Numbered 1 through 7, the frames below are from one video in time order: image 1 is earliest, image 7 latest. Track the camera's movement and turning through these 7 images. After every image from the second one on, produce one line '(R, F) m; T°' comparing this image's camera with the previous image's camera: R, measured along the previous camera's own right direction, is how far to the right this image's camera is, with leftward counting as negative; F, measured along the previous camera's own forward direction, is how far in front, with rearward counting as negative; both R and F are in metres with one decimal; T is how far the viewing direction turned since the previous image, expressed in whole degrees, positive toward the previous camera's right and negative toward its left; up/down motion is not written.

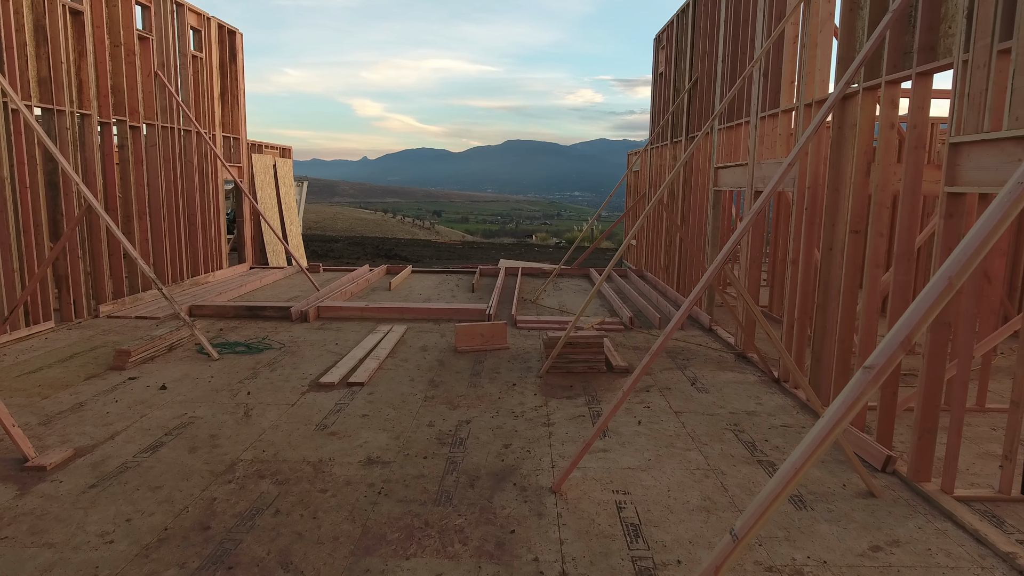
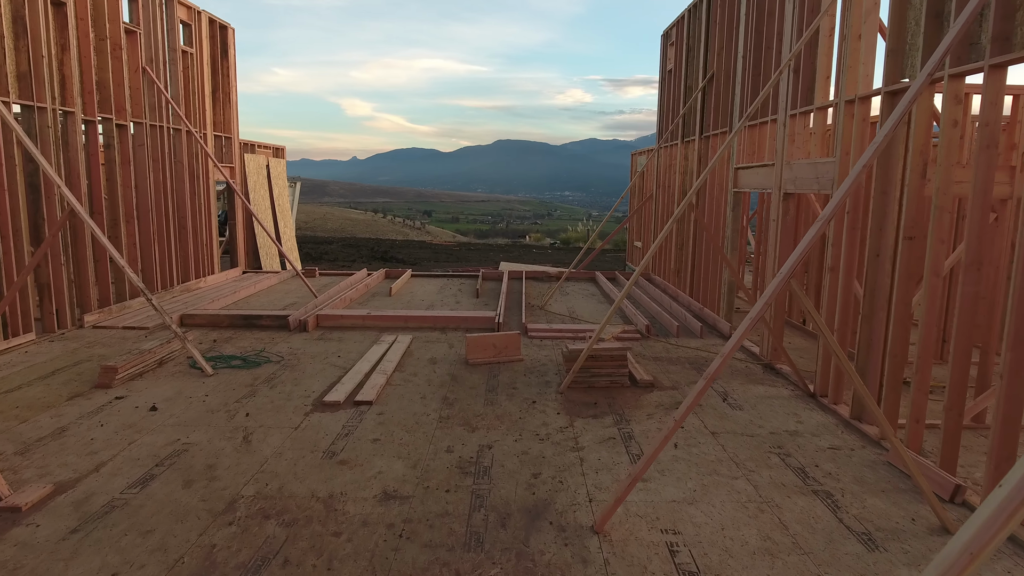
(-0.2, +0.3) m; +1°
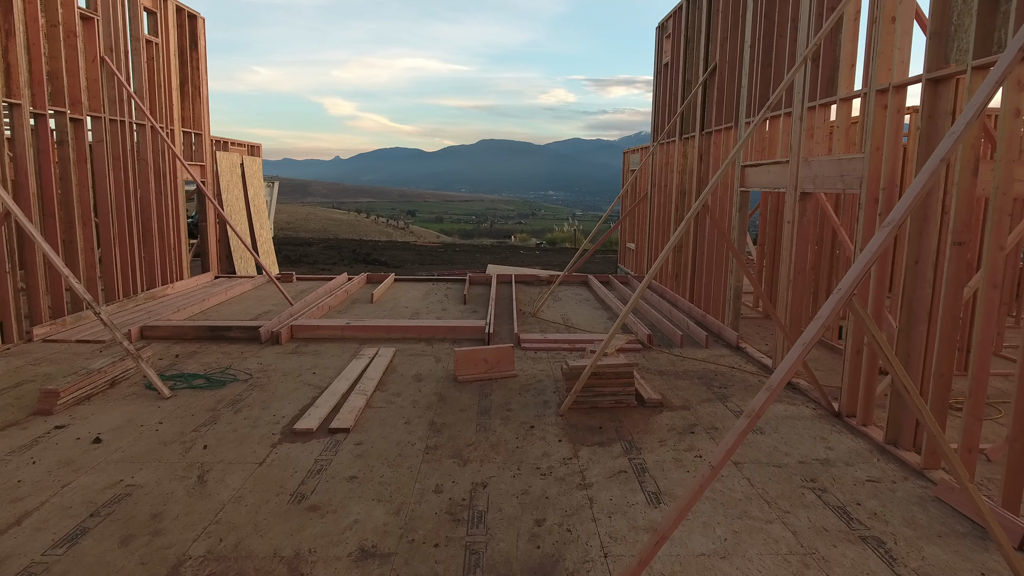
(-0.1, +0.4) m; +1°
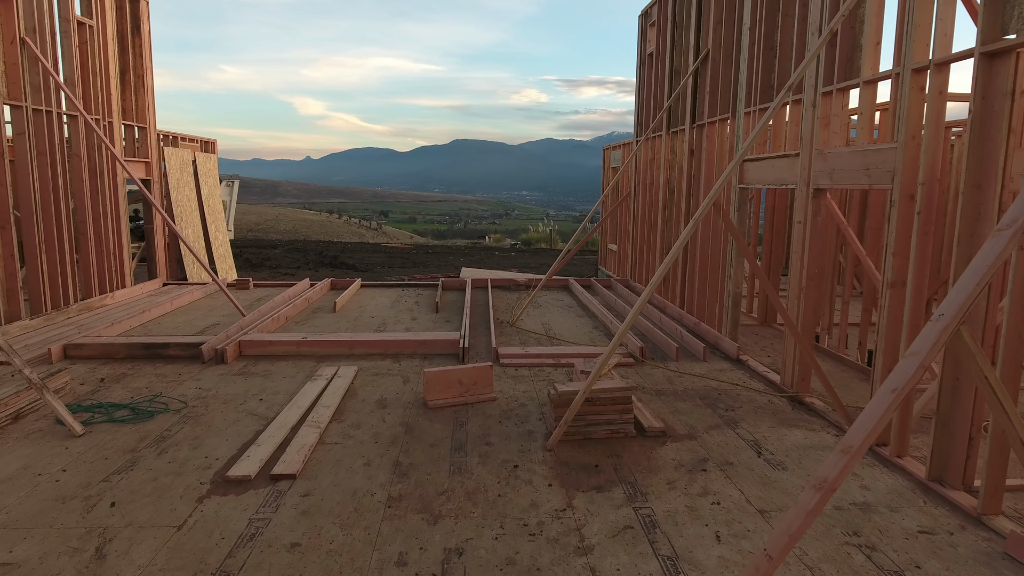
(0.0, +0.6) m; +2°
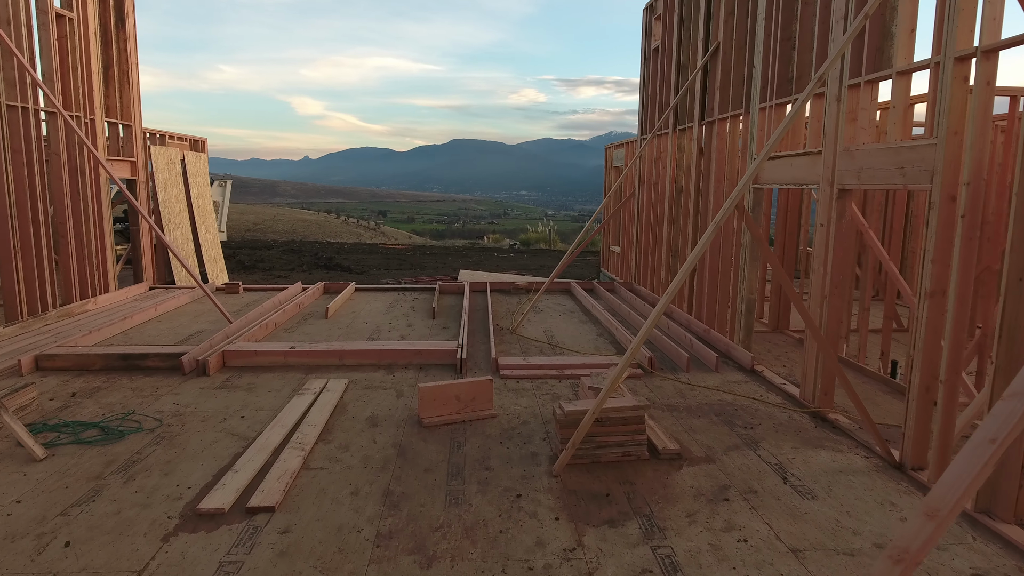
(0.0, +0.3) m; 0°
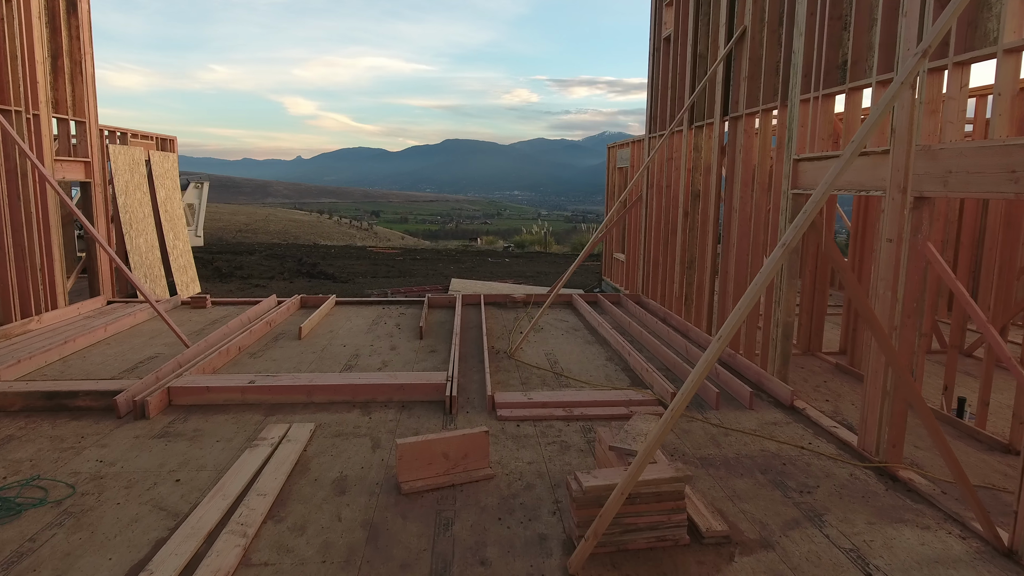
(0.0, +0.7) m; +1°
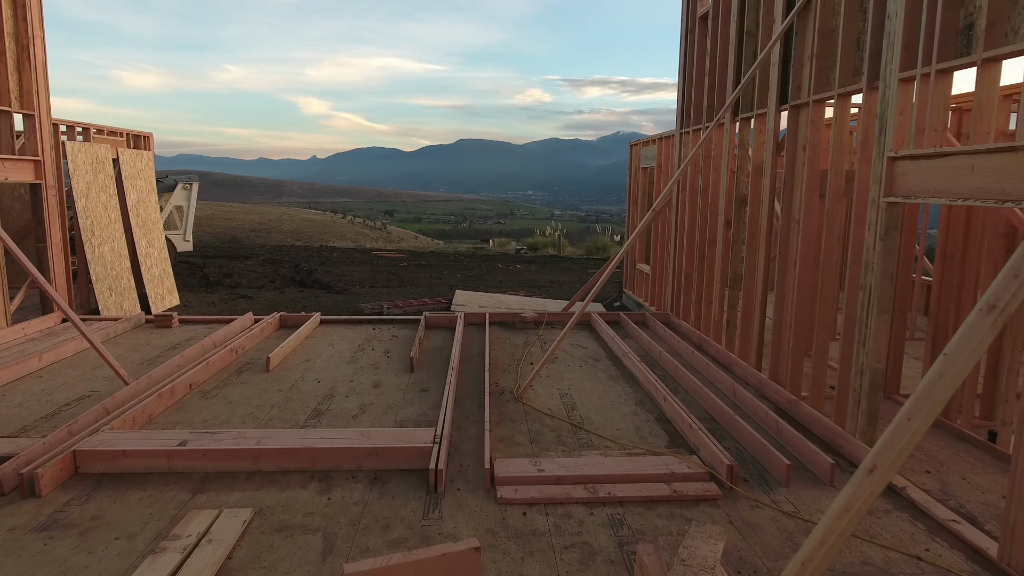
(0.0, +0.9) m; -1°
